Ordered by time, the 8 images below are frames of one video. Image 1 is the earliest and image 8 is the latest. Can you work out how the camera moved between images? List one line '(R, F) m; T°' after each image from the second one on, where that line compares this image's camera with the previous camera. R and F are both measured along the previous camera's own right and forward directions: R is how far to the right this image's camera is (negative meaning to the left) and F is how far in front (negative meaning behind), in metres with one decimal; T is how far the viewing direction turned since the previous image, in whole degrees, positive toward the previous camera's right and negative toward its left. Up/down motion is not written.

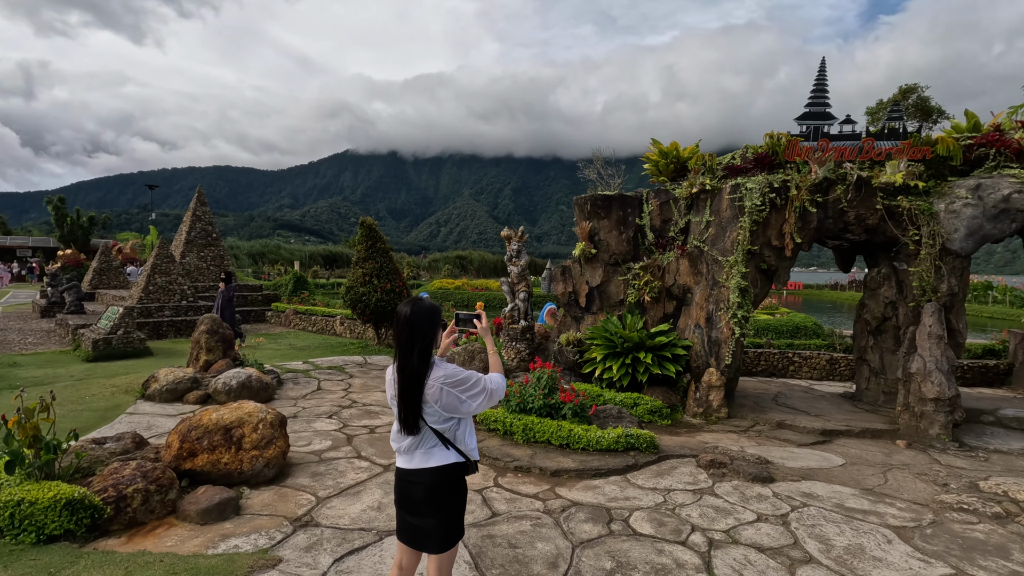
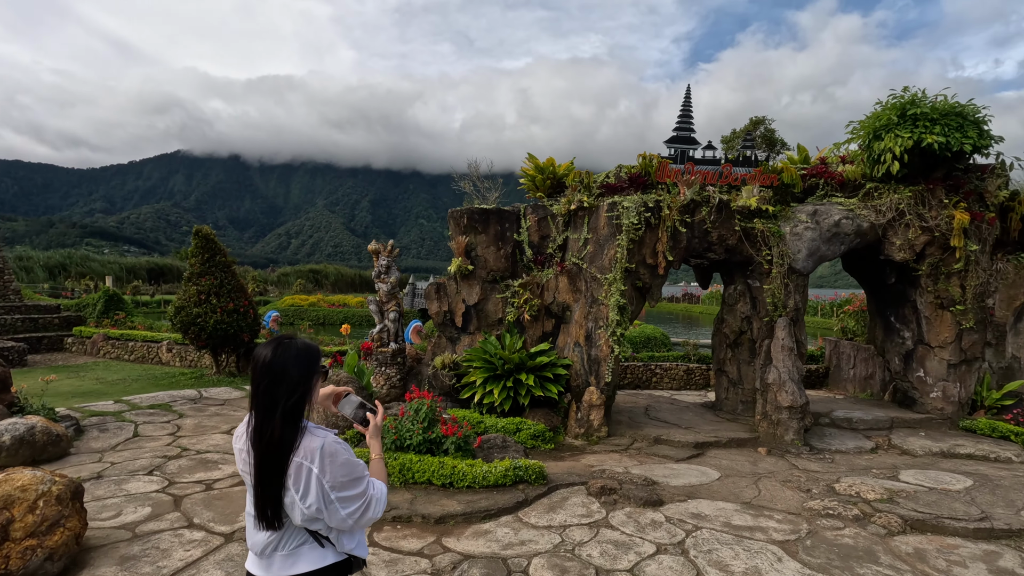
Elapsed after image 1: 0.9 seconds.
(-0.2, +0.7) m; +15°
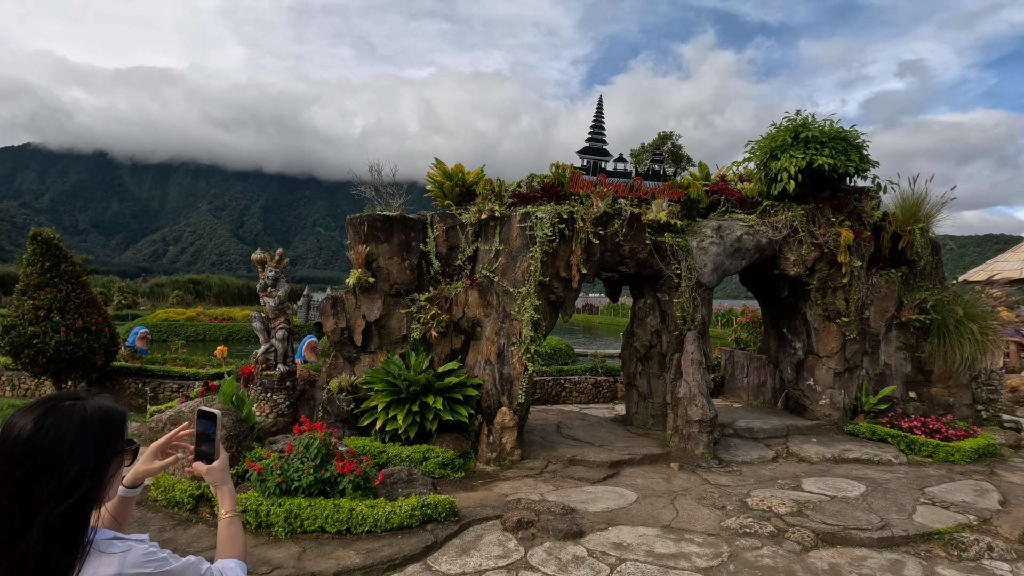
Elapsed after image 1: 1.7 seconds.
(0.0, +0.6) m; +11°
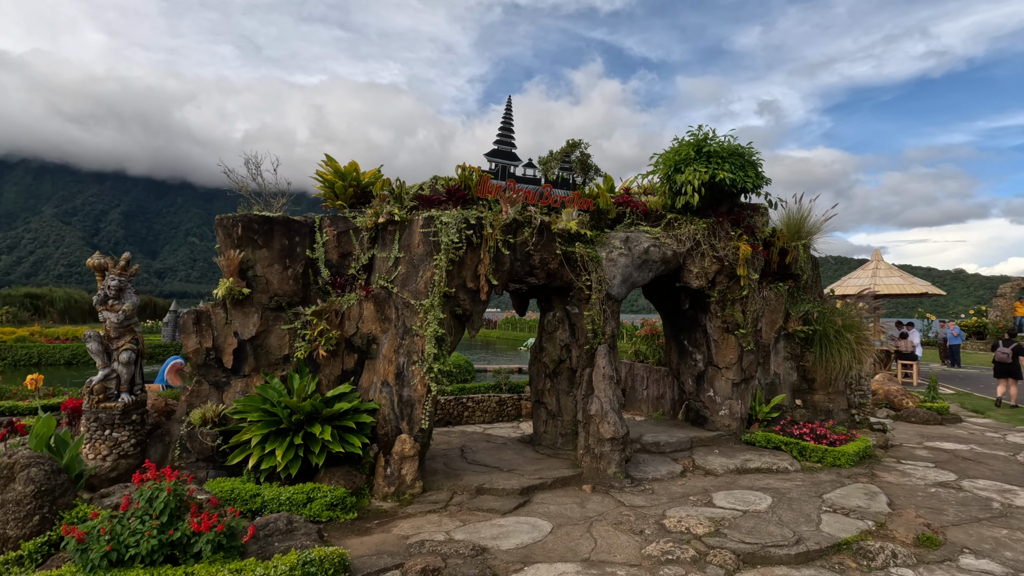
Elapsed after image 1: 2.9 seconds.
(-0.1, +0.7) m; +11°
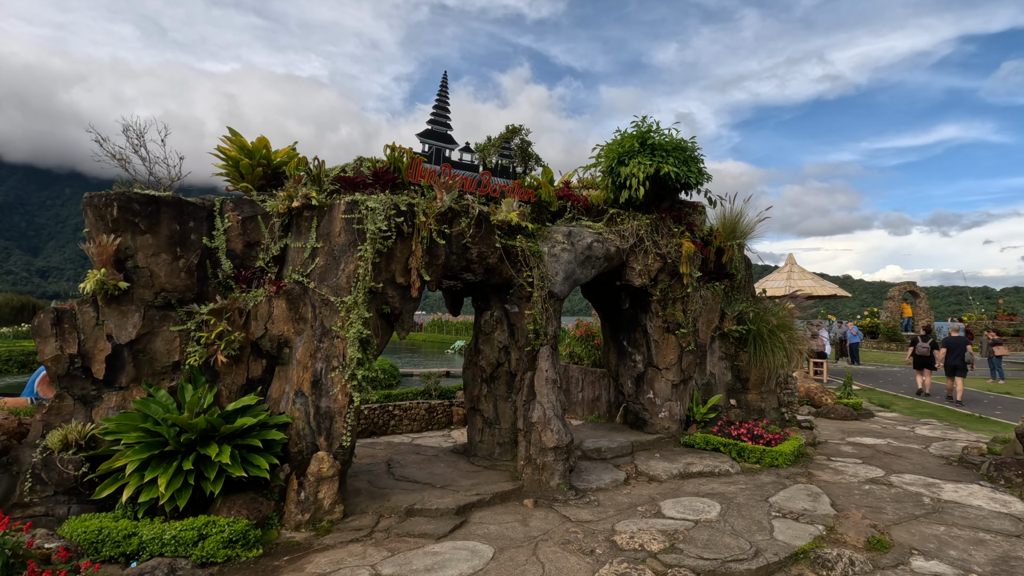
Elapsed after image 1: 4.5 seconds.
(-0.1, +0.7) m; +8°
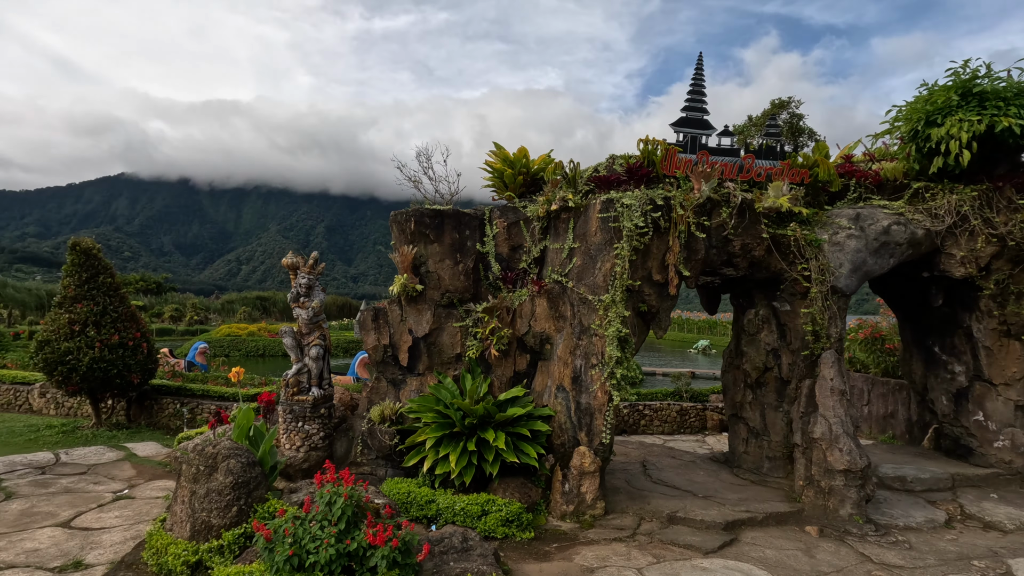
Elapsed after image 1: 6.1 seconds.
(-0.4, +0.1) m; -24°
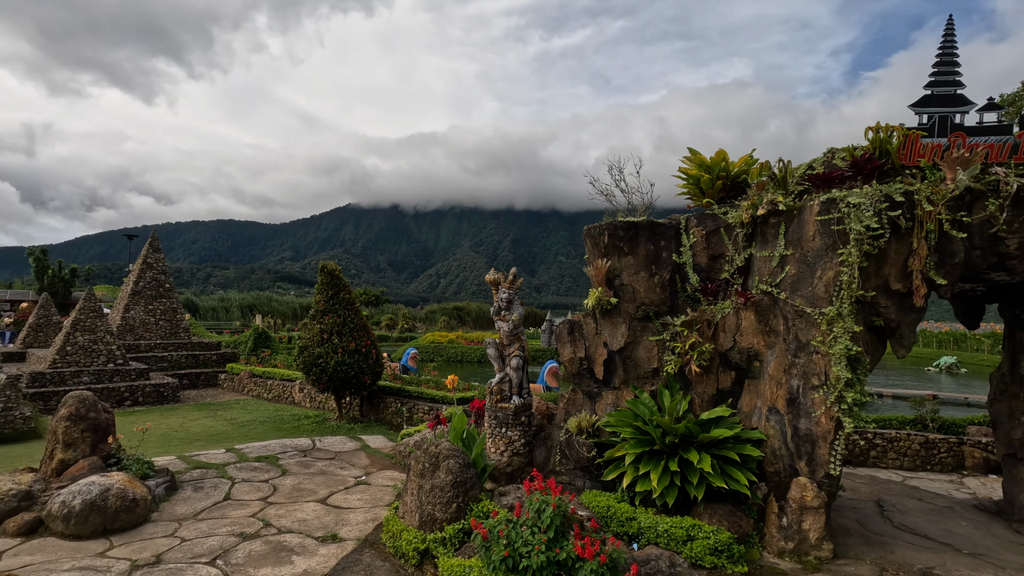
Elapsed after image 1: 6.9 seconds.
(-0.3, -0.1) m; -19°
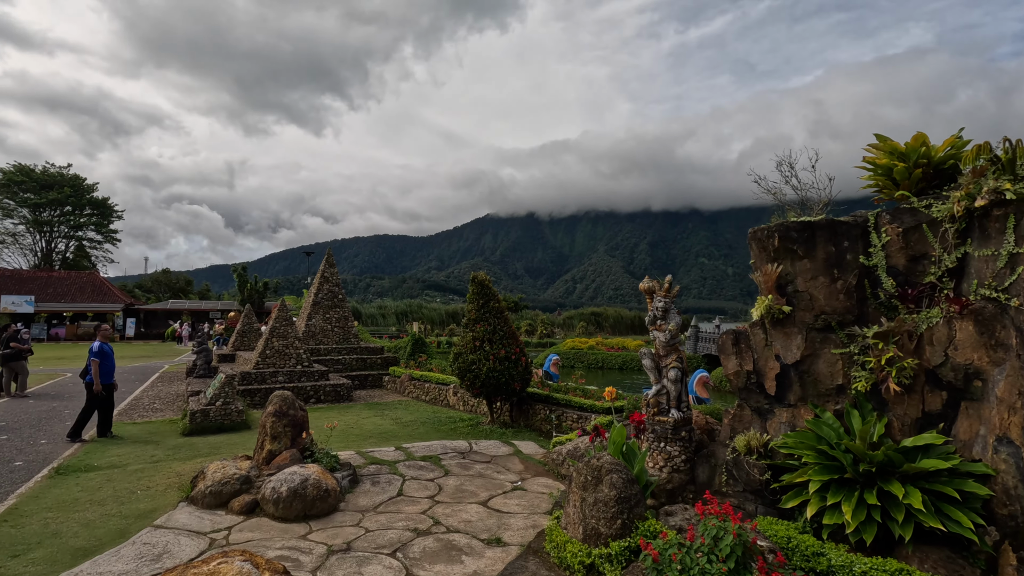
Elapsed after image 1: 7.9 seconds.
(-0.4, 0.0) m; -14°
